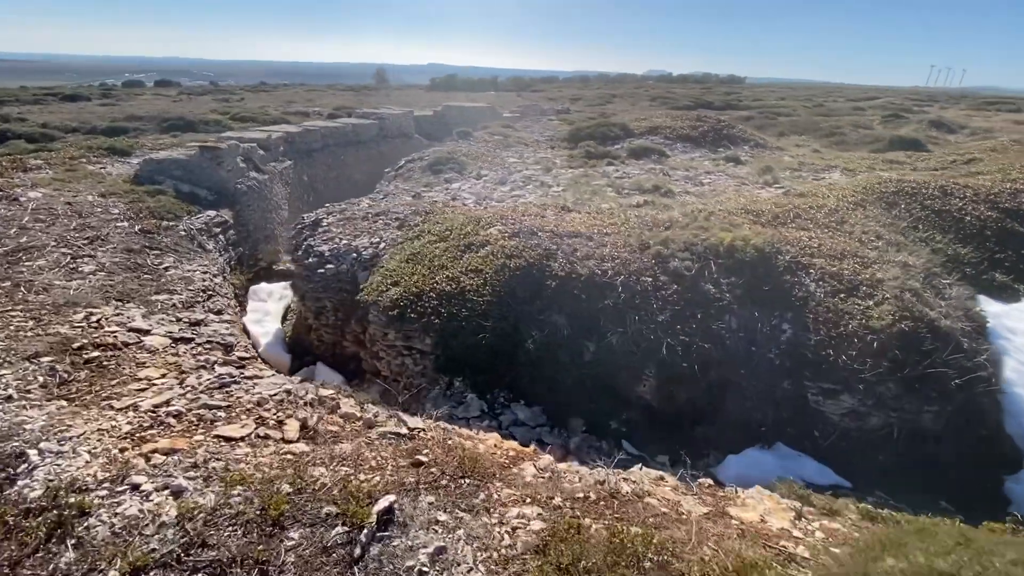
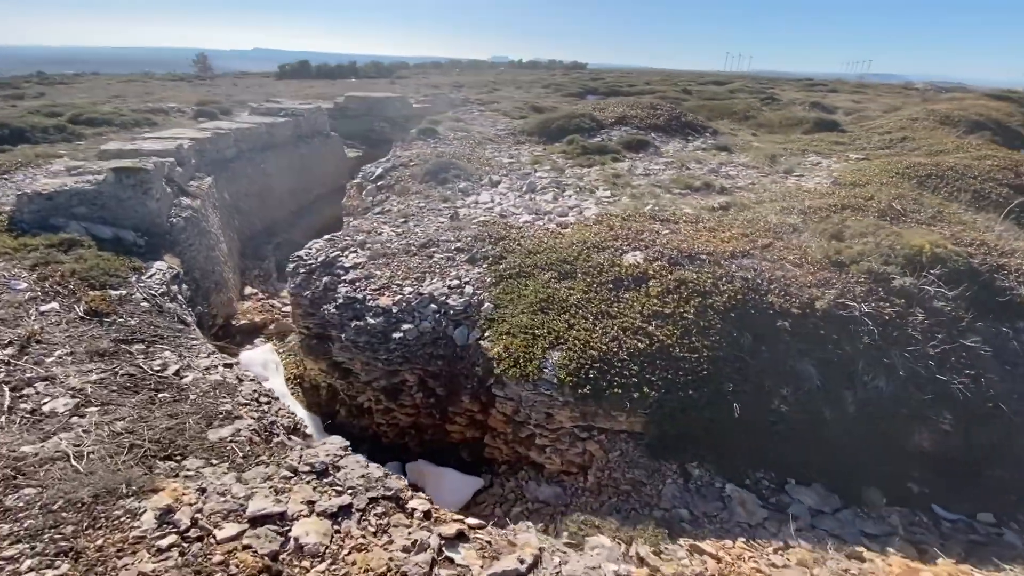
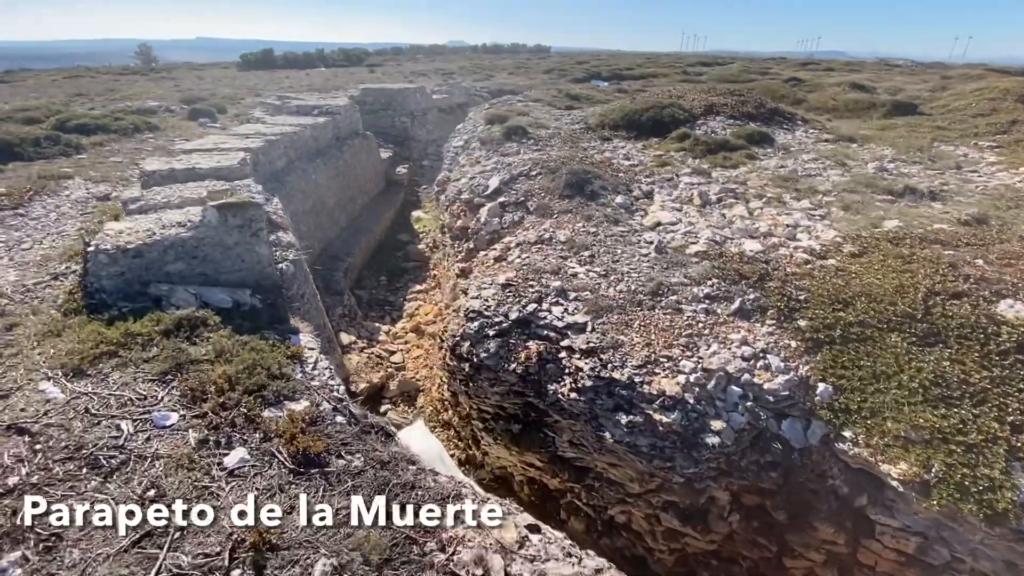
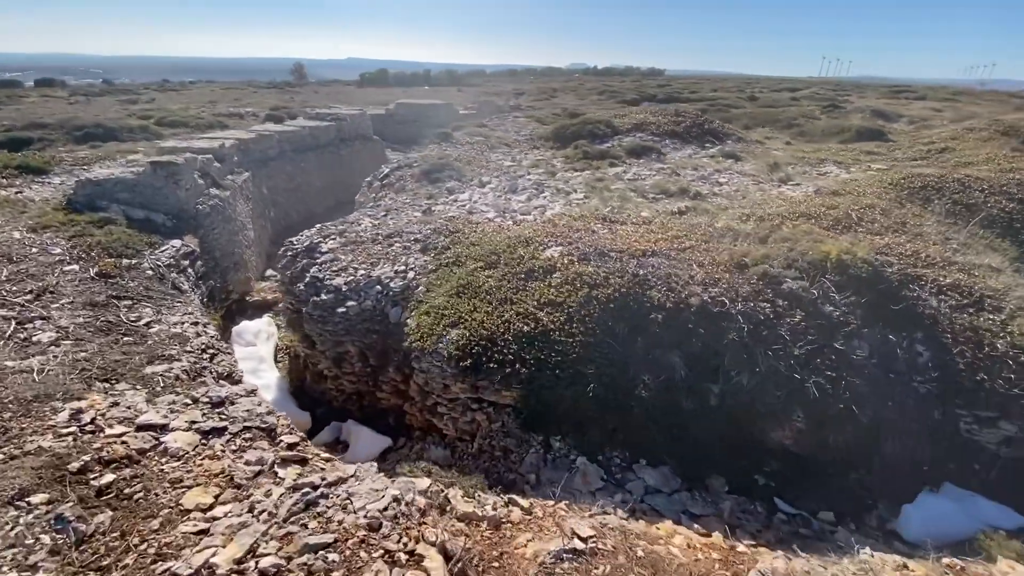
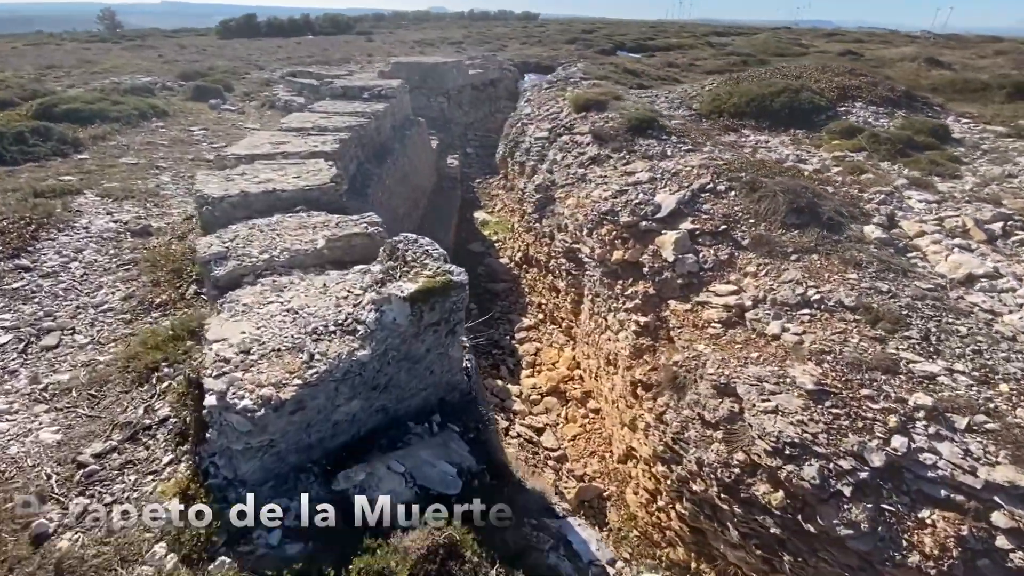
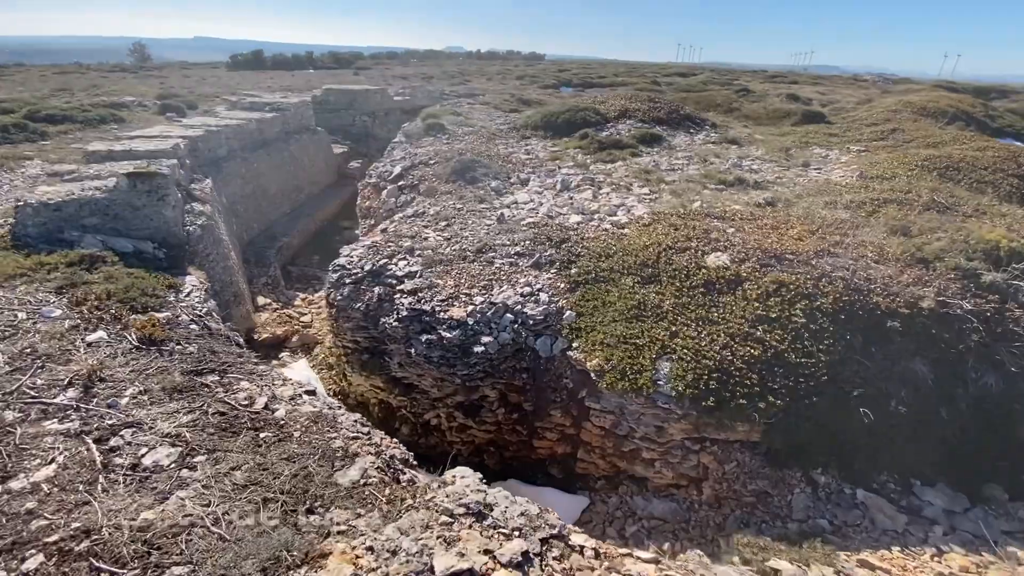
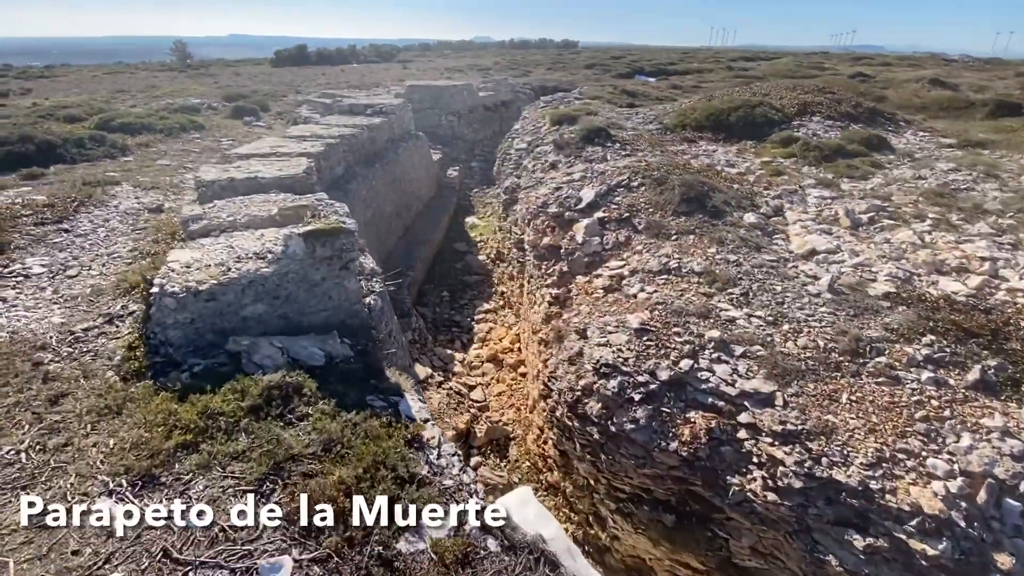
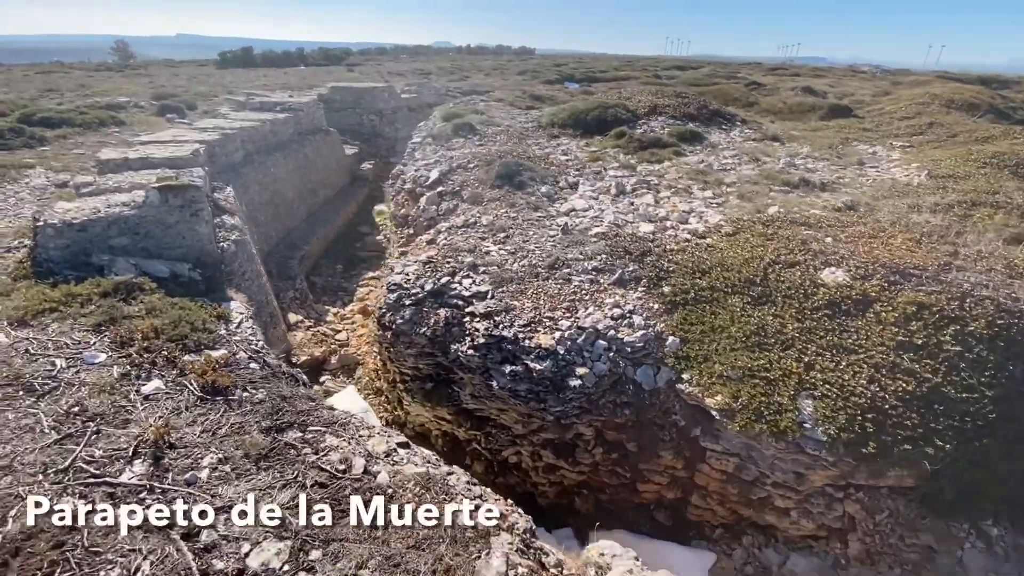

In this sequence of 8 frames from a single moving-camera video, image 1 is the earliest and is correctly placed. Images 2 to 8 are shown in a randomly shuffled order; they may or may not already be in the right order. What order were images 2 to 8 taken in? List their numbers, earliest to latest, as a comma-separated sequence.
4, 2, 6, 8, 3, 7, 5
